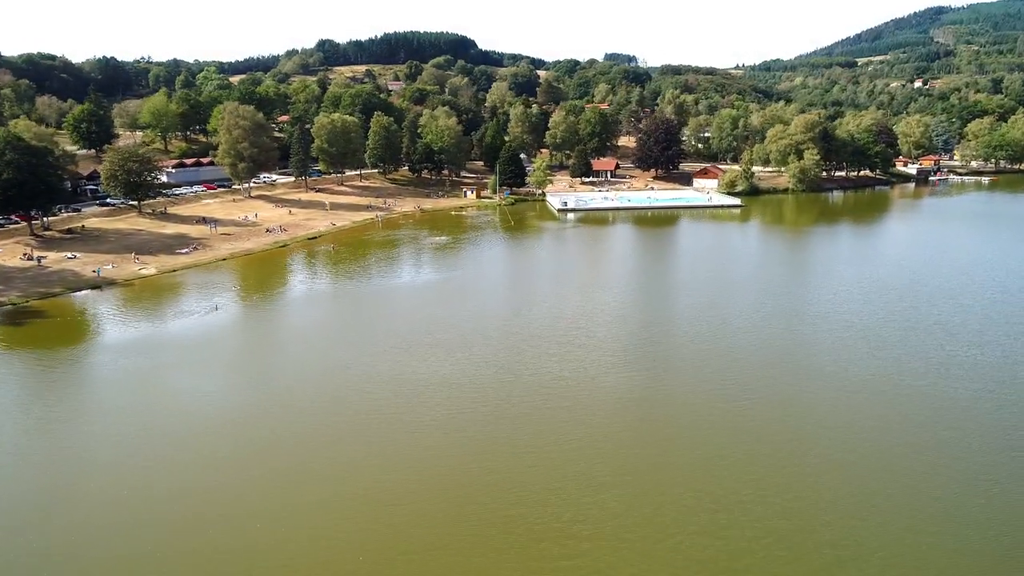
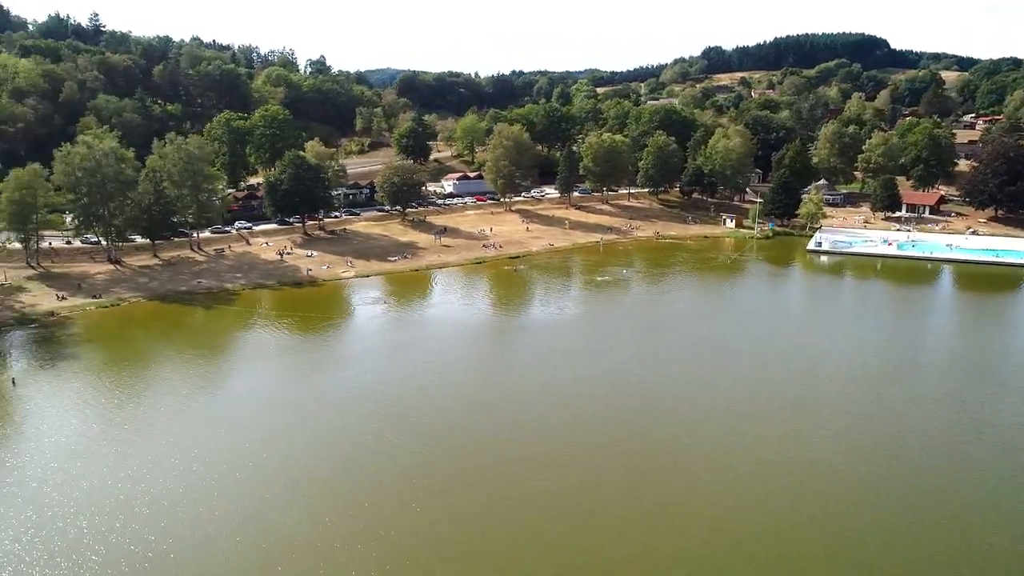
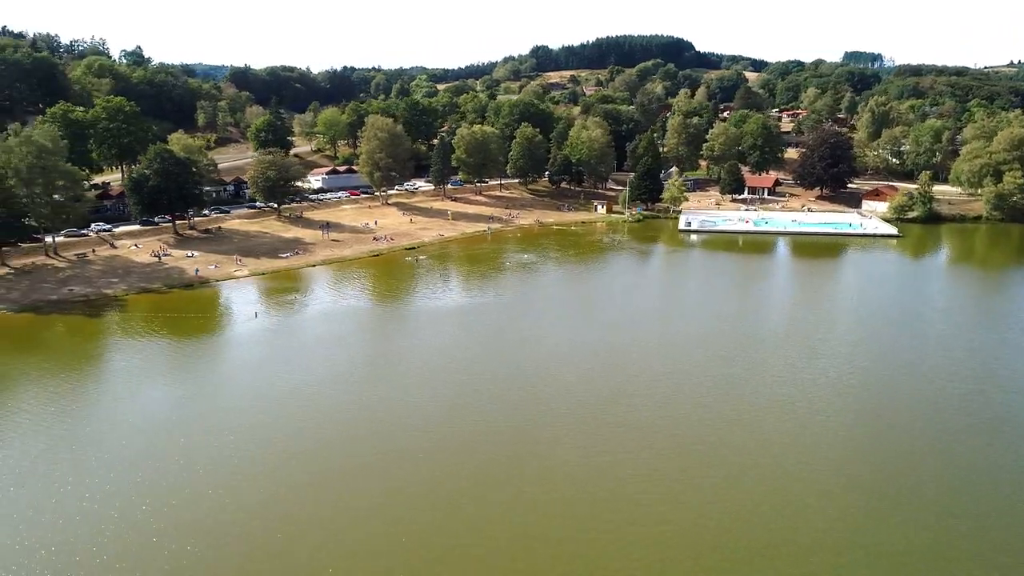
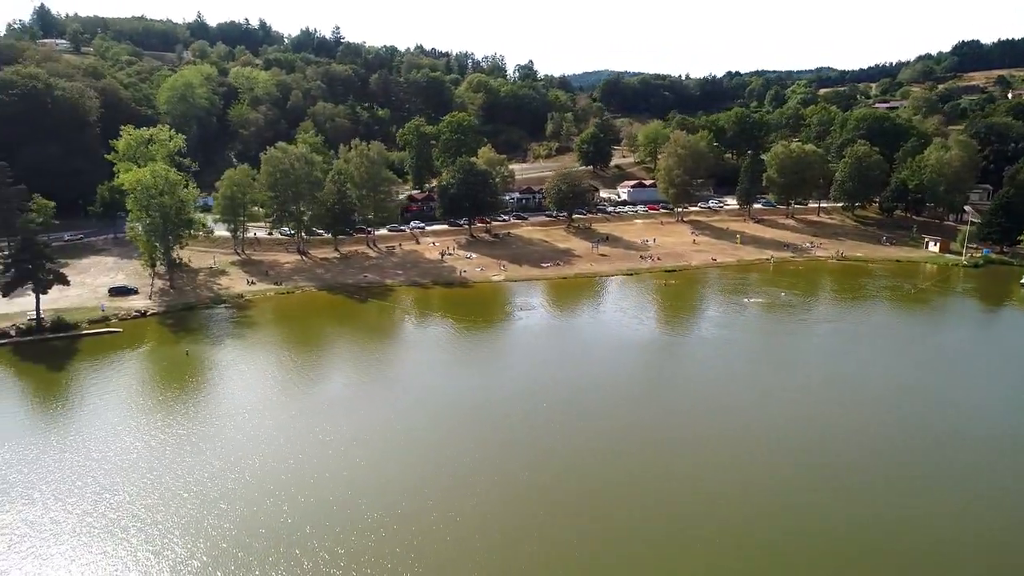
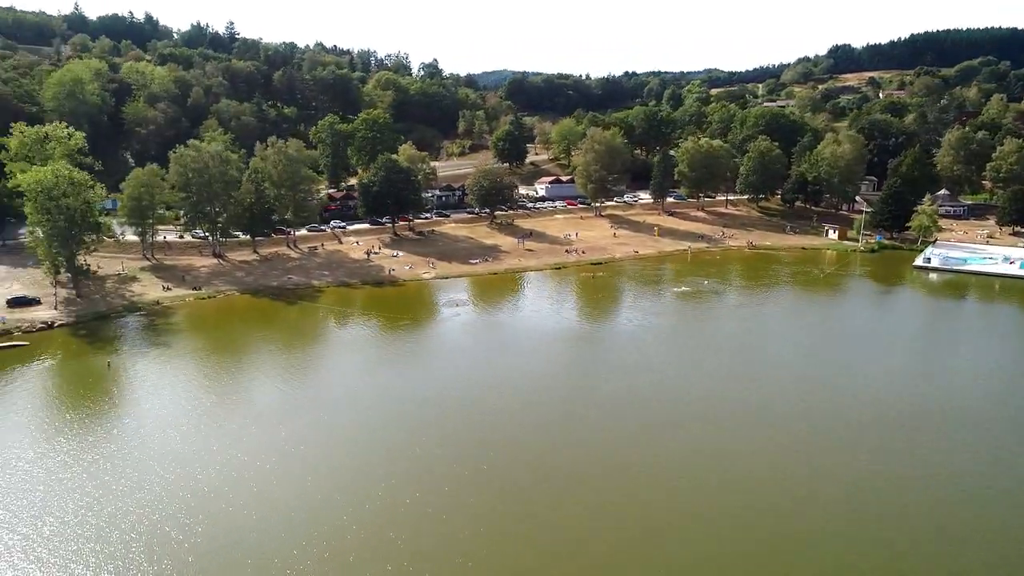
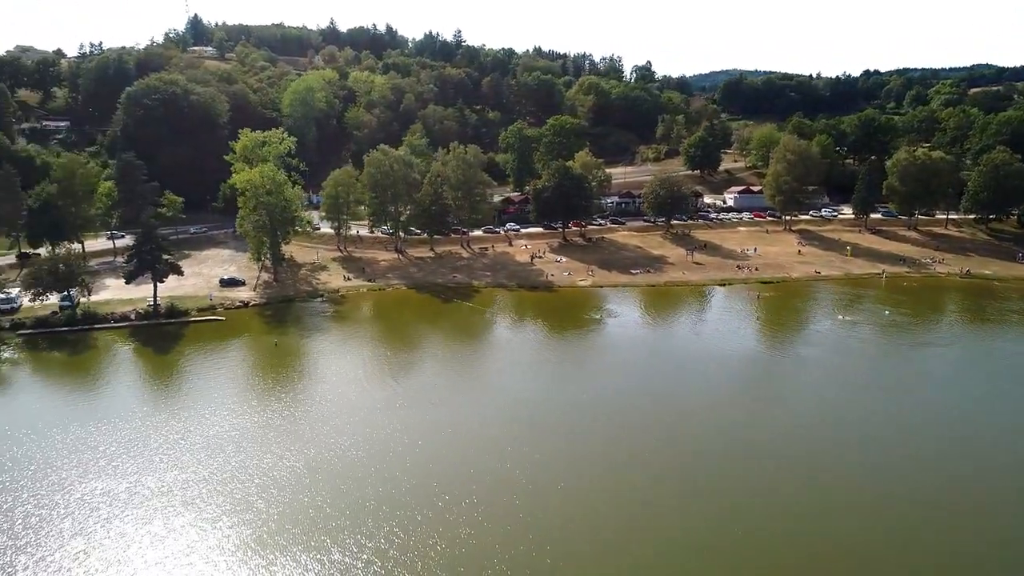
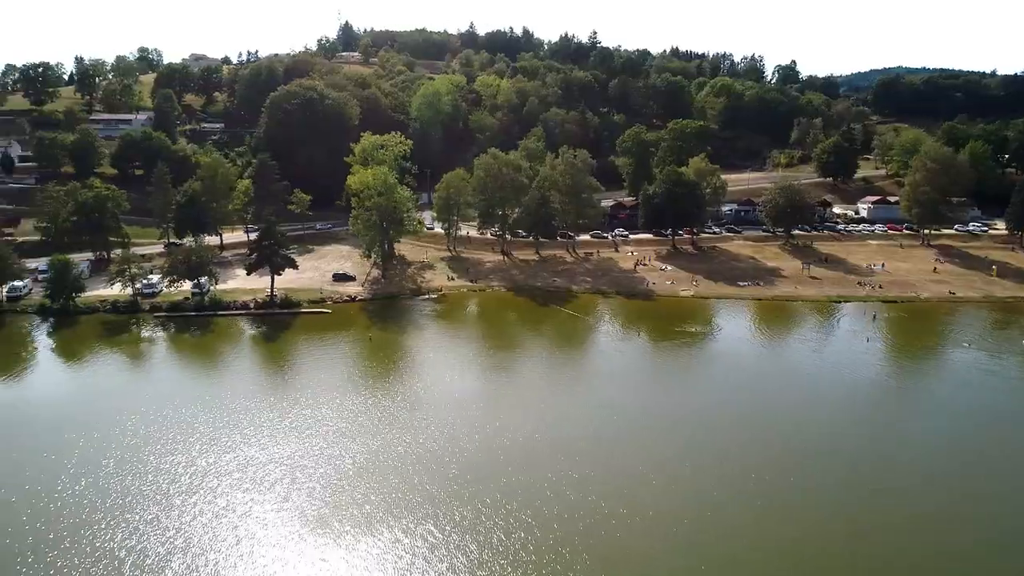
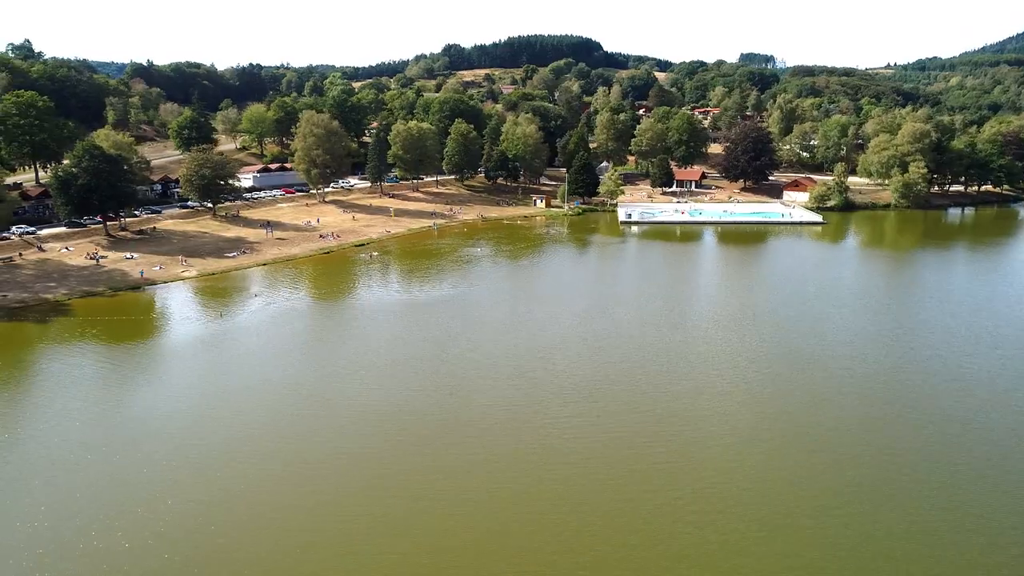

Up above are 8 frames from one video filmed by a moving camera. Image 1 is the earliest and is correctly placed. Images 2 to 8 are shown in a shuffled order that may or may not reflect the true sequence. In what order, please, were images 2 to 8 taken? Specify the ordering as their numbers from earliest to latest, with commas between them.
8, 3, 2, 5, 4, 6, 7
